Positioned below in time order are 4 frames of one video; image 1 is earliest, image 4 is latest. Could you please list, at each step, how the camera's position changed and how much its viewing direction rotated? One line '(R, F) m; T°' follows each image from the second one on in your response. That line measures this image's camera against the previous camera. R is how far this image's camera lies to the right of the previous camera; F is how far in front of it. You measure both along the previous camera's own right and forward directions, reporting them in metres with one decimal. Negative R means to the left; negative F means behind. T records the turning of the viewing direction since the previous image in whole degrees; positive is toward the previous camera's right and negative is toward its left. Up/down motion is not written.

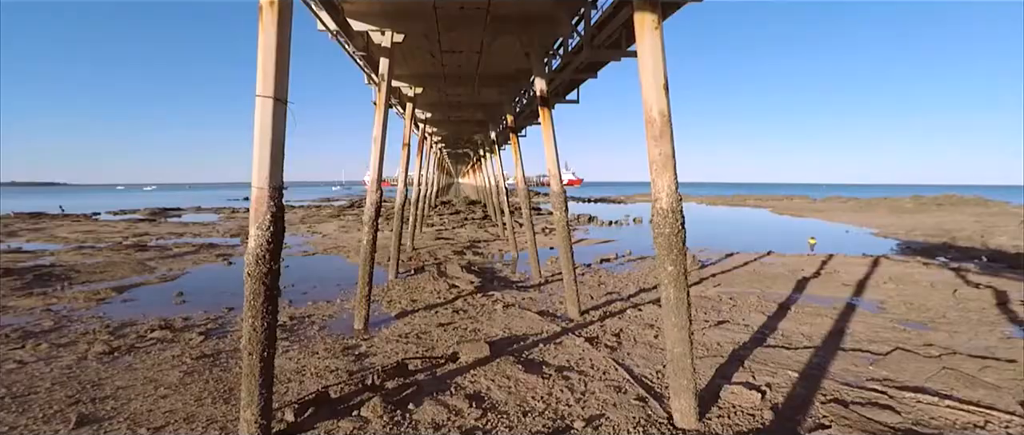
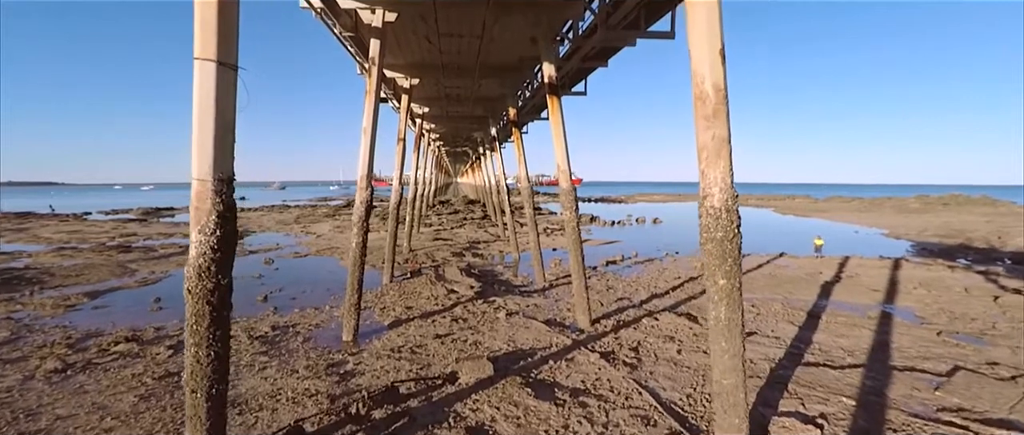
(-0.1, +0.7) m; 0°
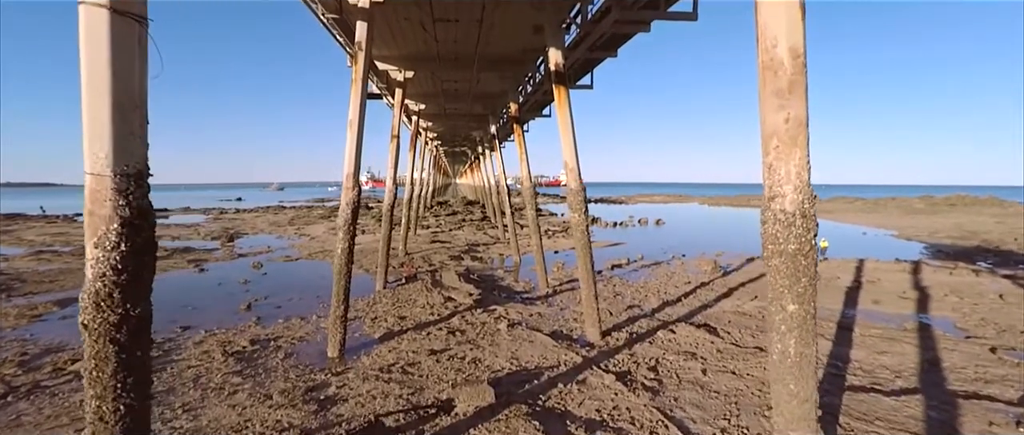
(0.0, +0.7) m; 0°
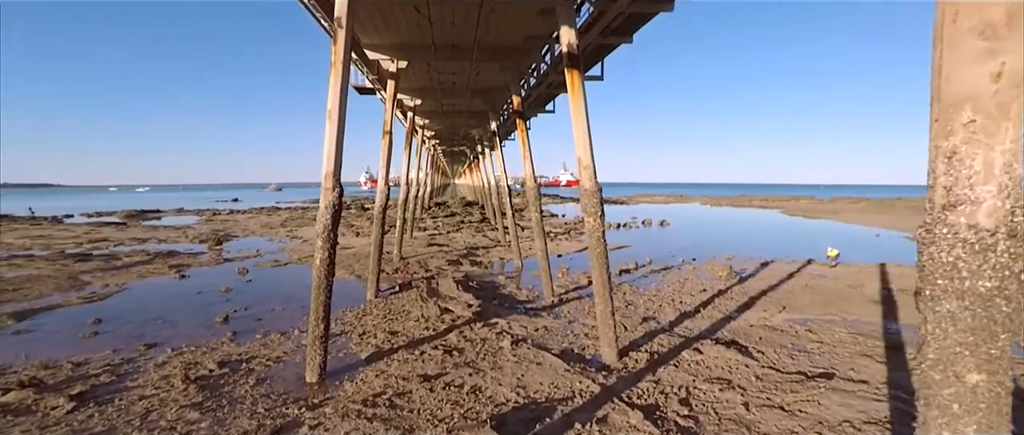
(-0.1, +0.8) m; 0°
